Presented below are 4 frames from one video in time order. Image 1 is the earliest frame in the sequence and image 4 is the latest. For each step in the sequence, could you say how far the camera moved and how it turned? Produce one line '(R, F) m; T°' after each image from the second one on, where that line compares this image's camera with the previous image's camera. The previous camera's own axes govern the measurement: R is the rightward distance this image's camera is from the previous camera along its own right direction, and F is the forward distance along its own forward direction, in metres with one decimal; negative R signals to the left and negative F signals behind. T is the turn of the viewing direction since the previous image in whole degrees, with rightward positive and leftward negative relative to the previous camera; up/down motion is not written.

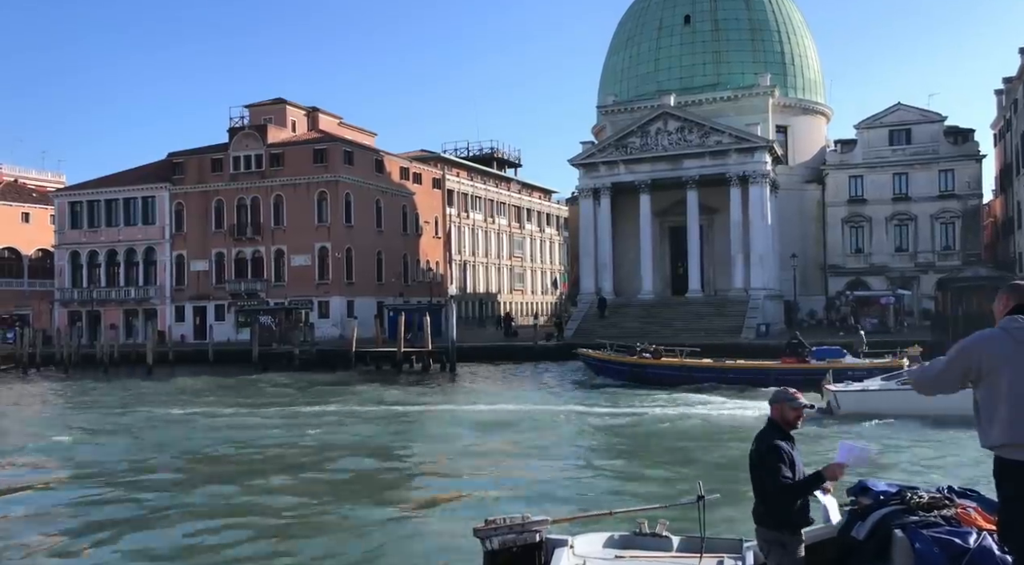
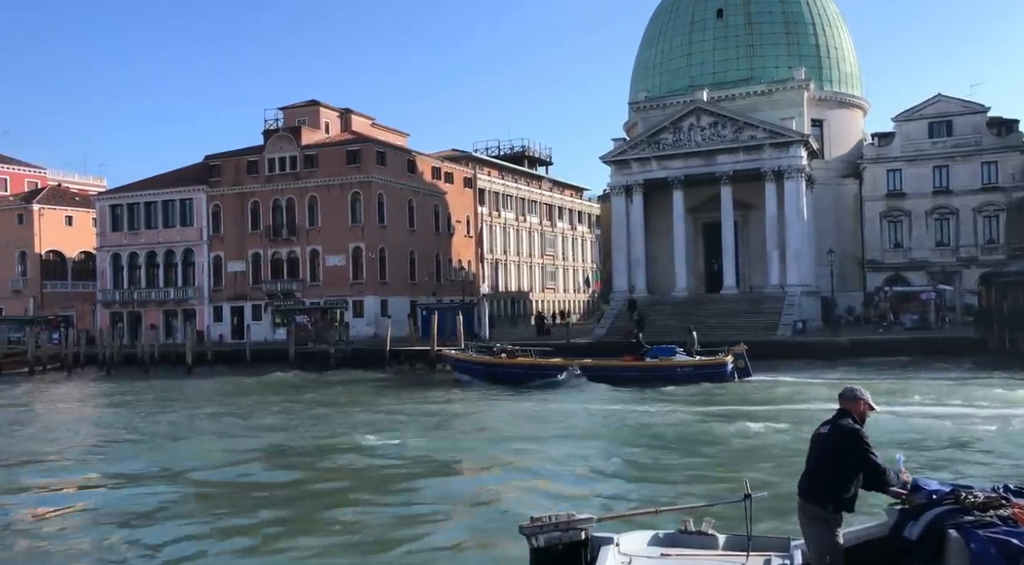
(-0.1, +0.1) m; -2°
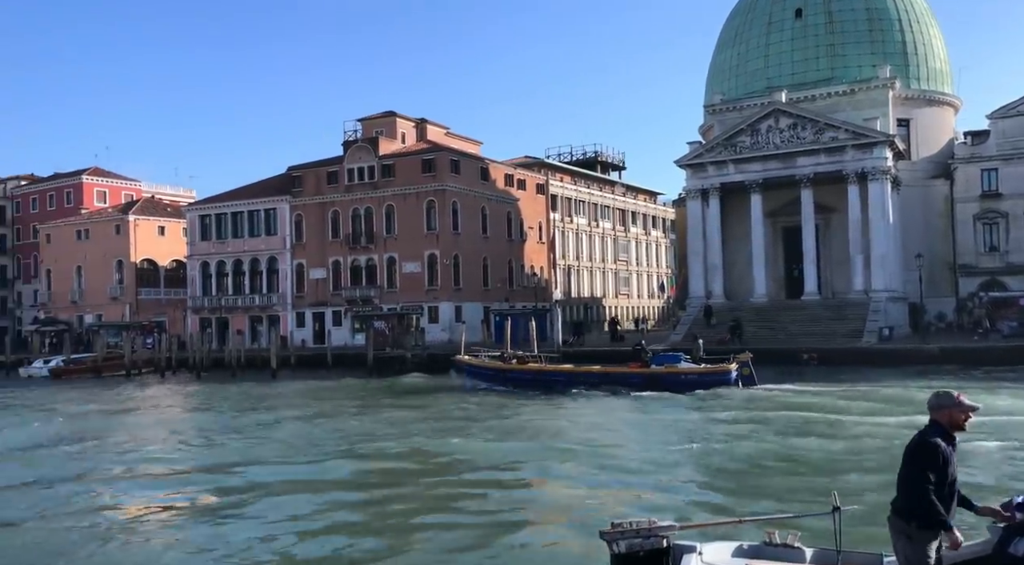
(-0.1, +0.4) m; -4°
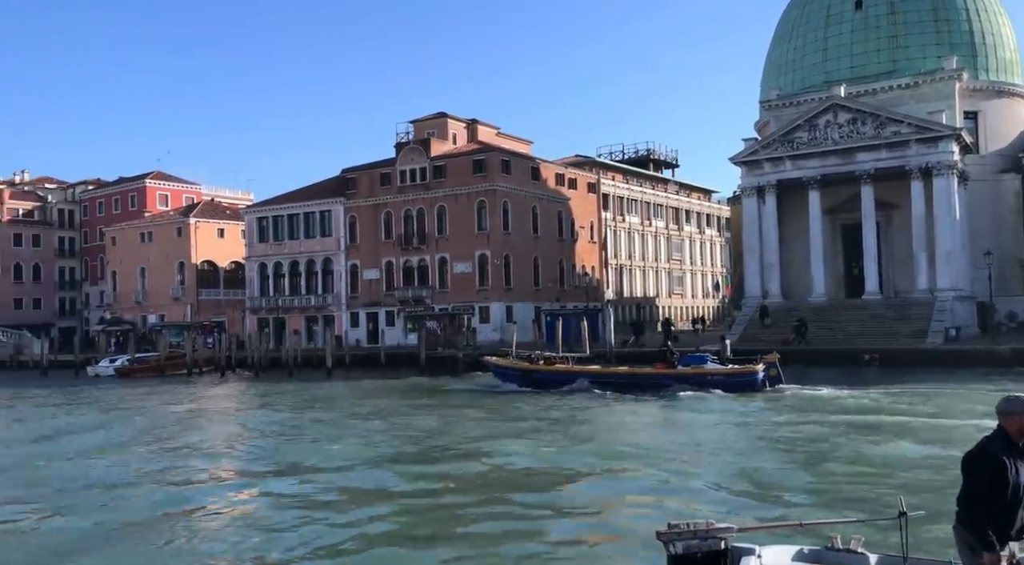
(-0.1, +0.5) m; -3°
